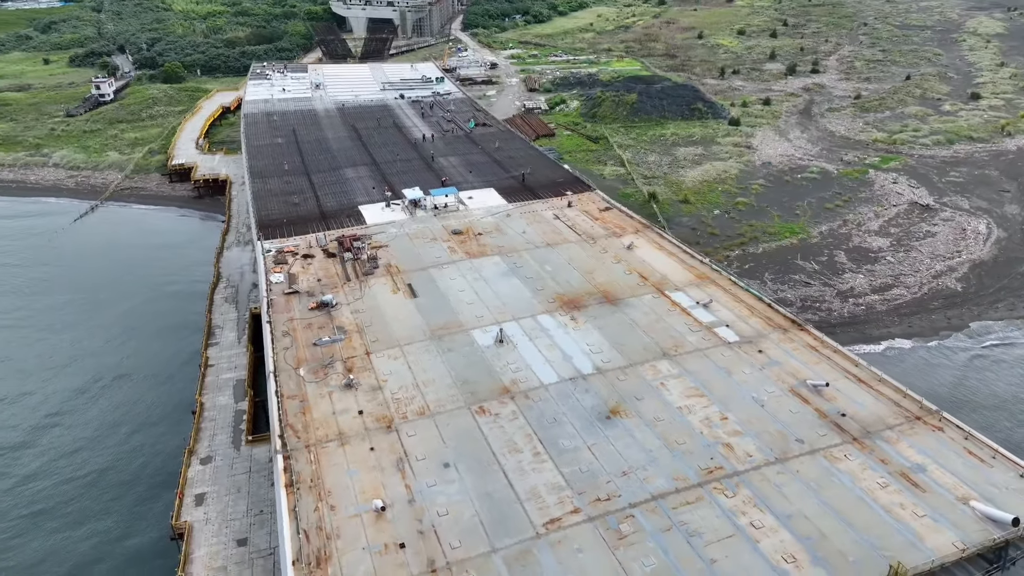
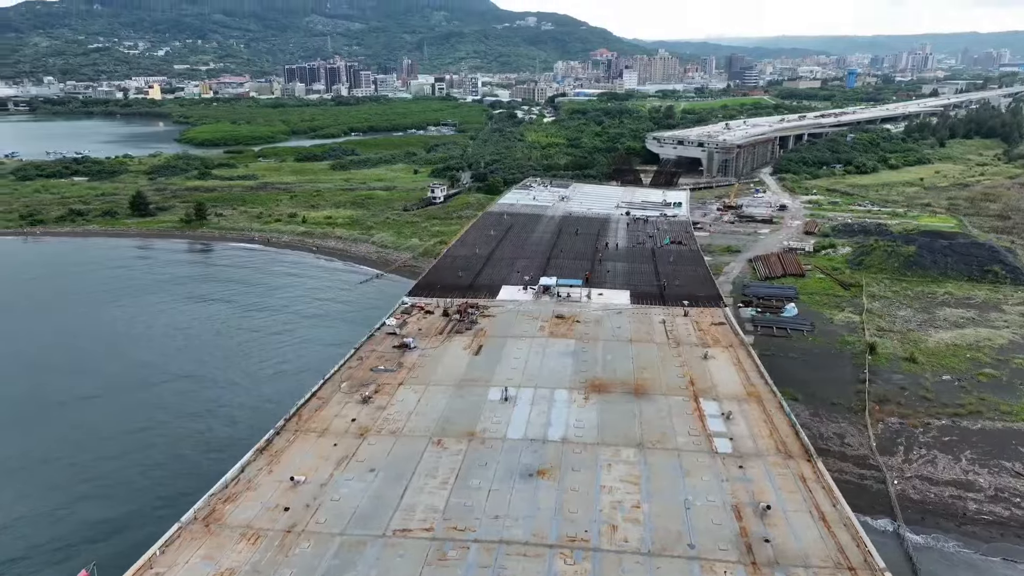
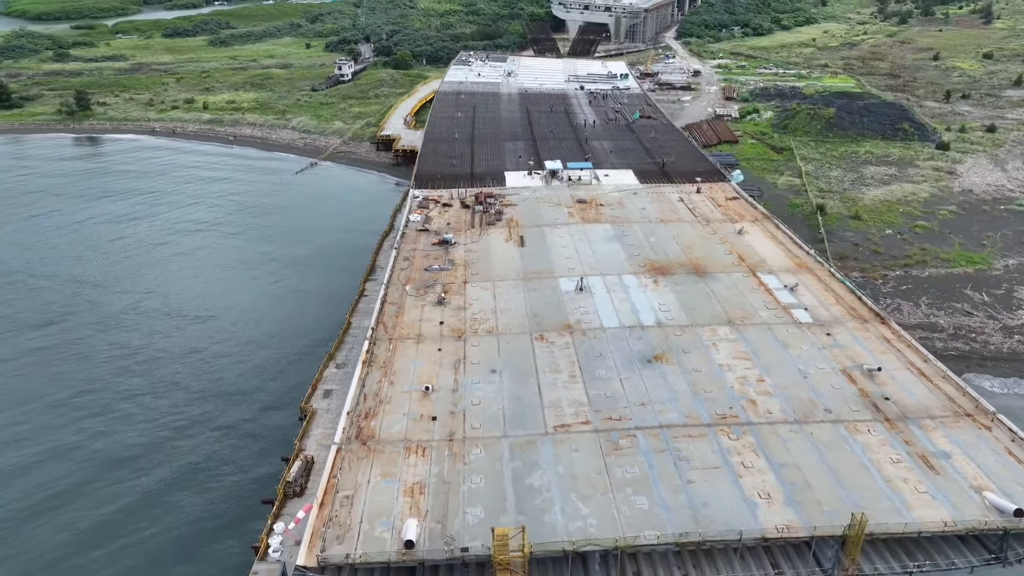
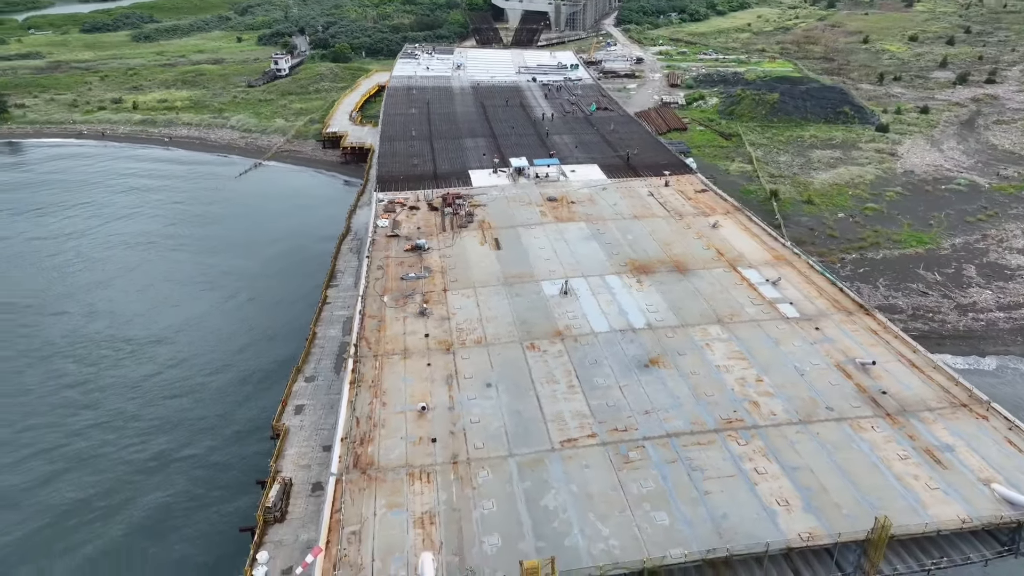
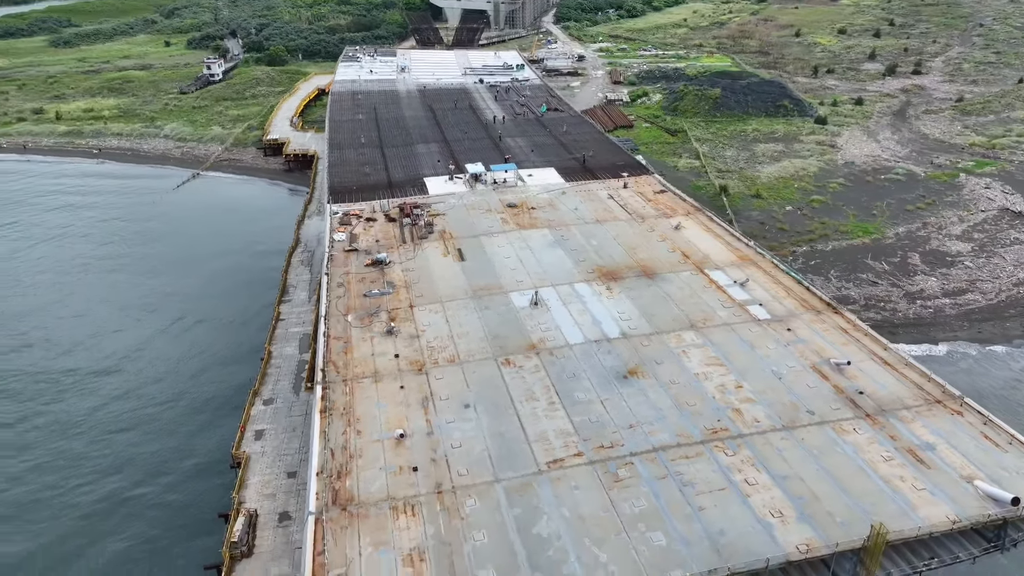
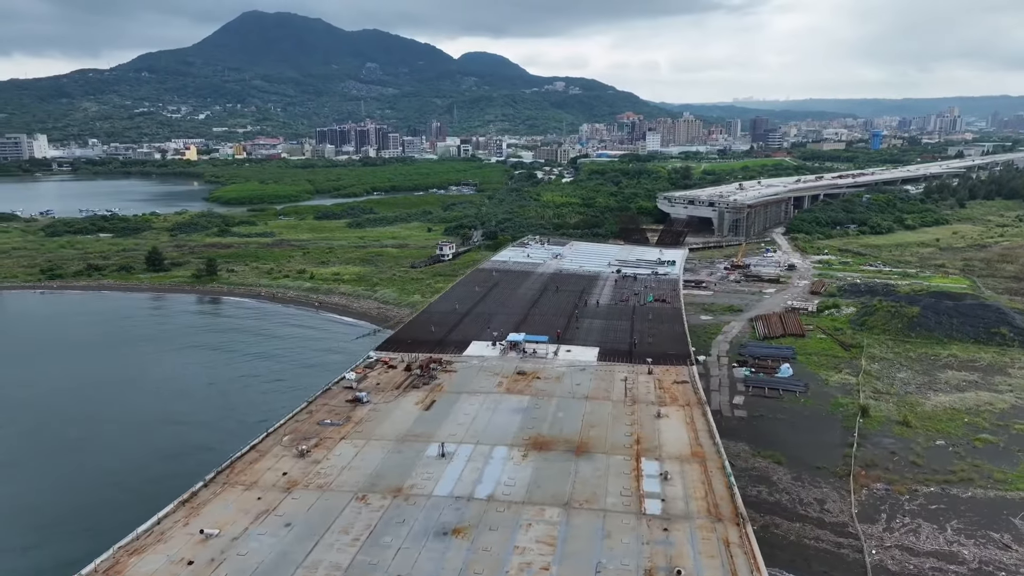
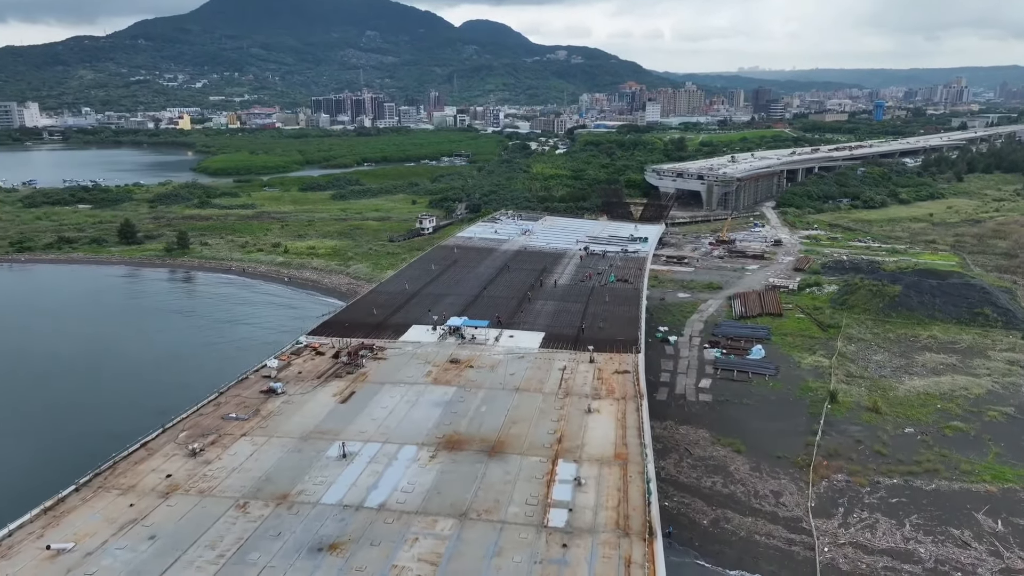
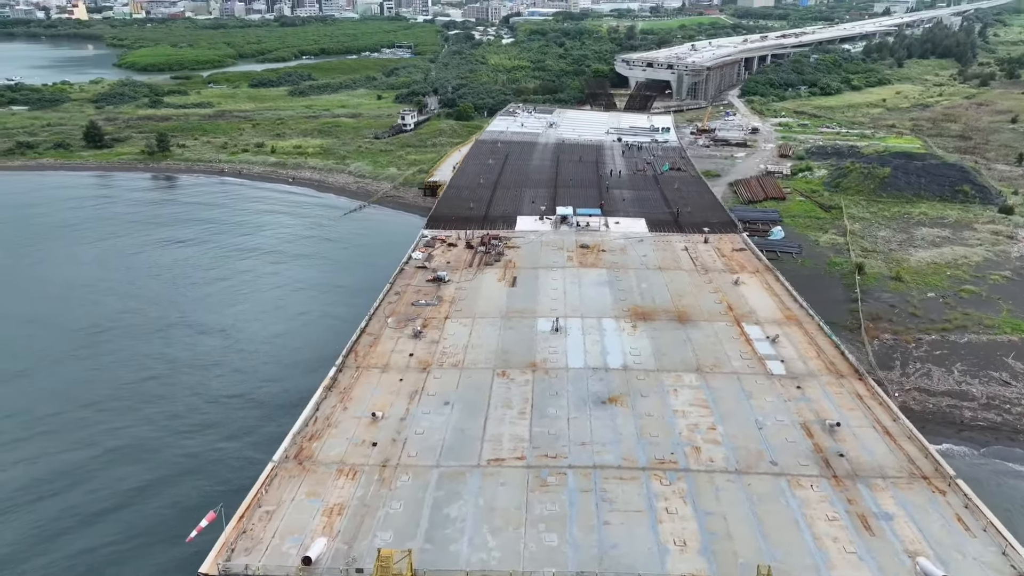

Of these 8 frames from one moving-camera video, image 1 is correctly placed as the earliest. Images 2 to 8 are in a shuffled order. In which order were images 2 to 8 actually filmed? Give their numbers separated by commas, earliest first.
5, 4, 3, 8, 2, 6, 7
